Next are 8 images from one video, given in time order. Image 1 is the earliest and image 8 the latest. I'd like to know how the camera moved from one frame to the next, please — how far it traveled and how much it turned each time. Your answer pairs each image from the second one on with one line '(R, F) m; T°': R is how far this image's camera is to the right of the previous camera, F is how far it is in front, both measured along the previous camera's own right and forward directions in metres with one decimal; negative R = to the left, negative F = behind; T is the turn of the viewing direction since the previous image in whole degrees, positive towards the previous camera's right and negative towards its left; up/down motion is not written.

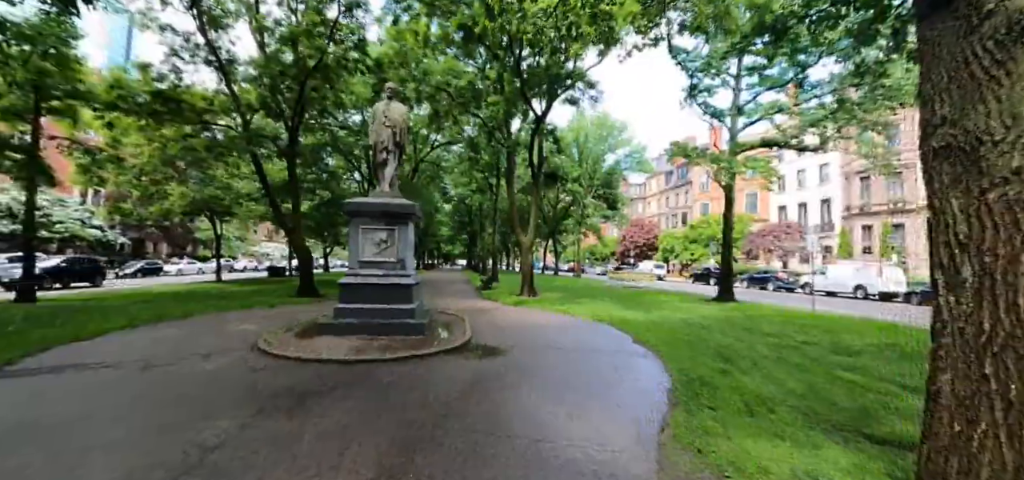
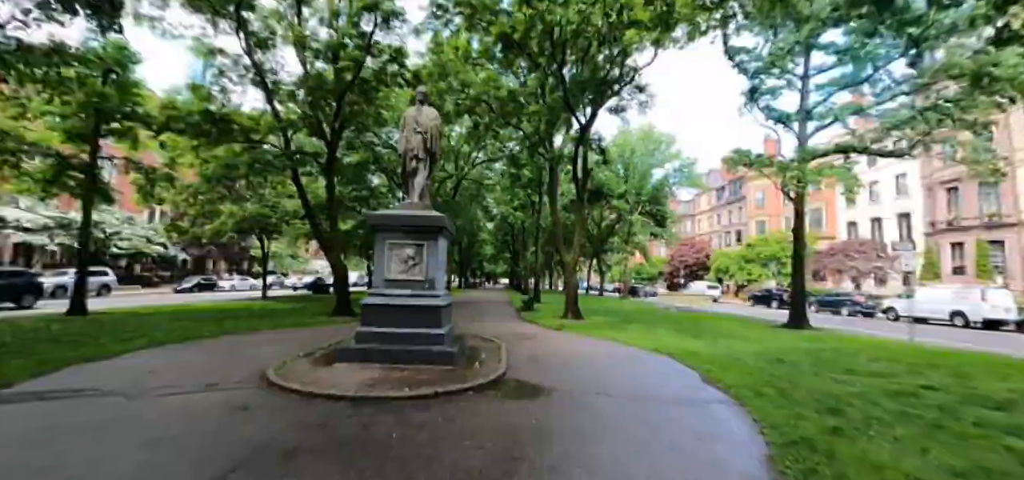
(0.0, +1.0) m; -6°
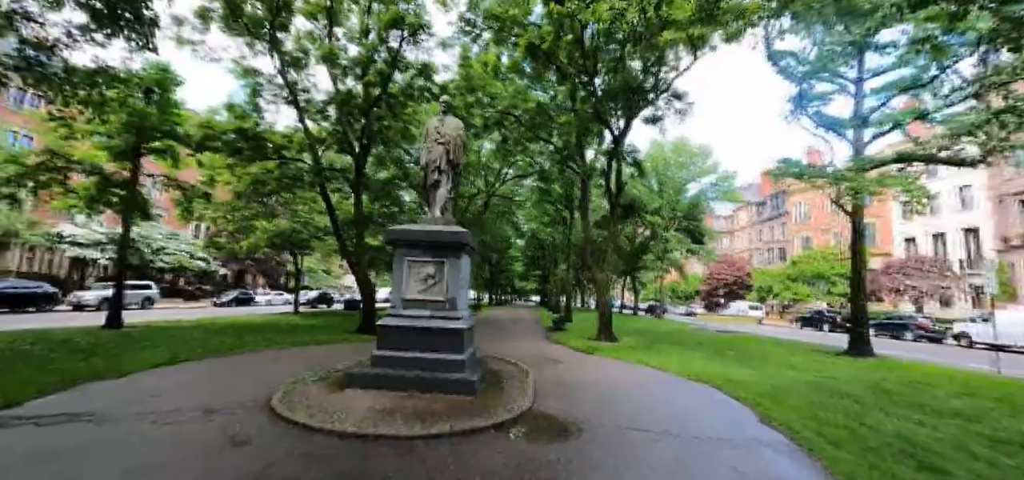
(0.0, +0.6) m; -4°
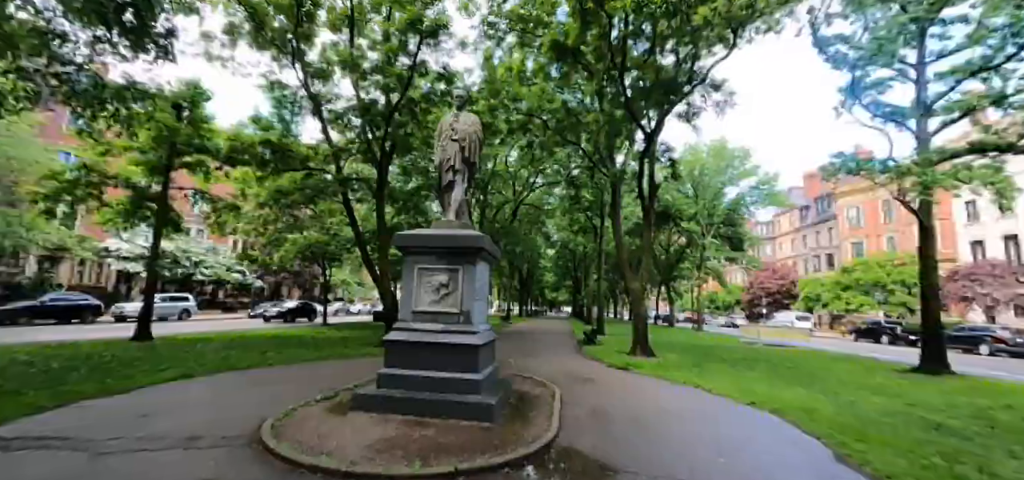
(+0.1, +0.7) m; -4°
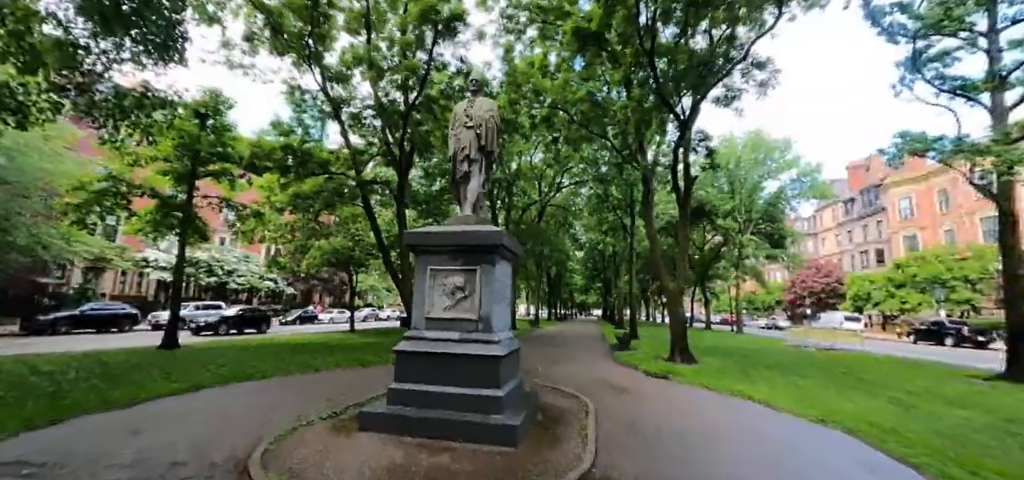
(0.0, +0.7) m; -4°
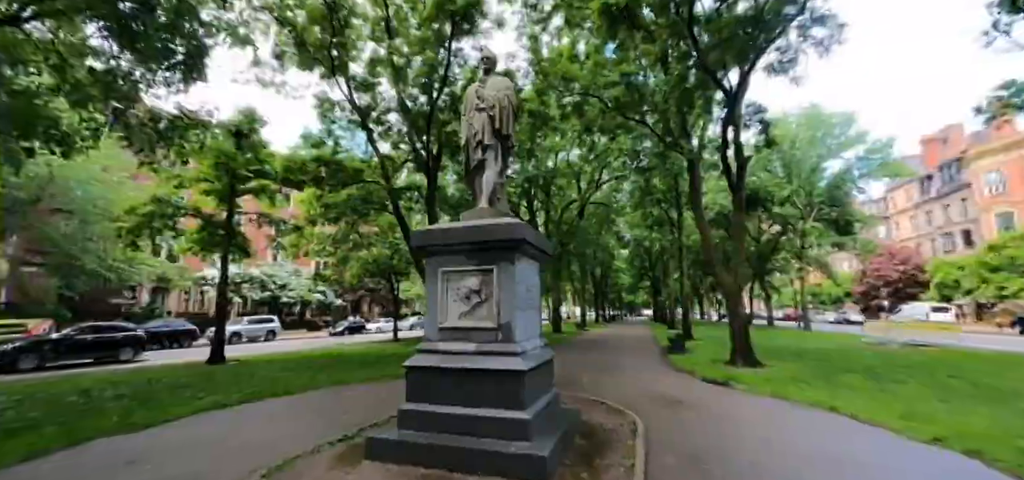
(+0.2, +0.7) m; -6°
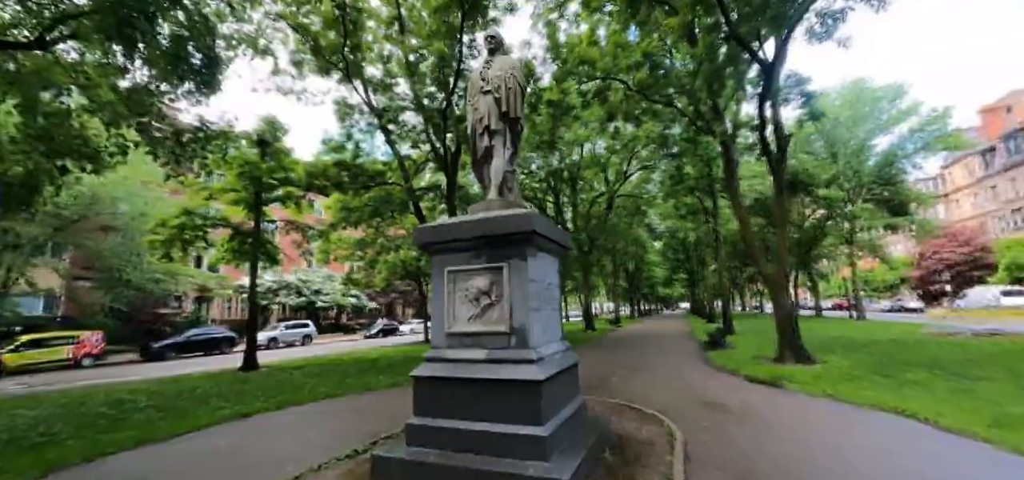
(+0.2, +0.5) m; -4°
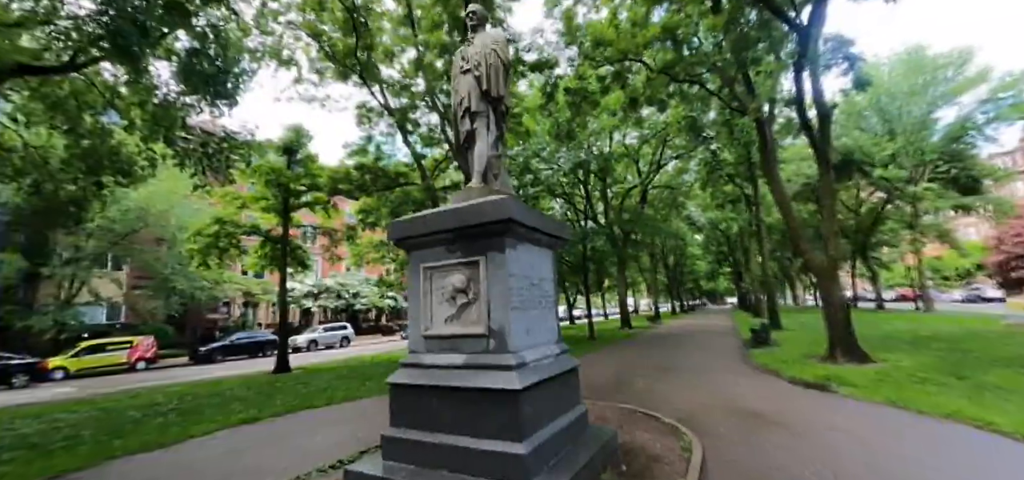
(+0.5, +0.4) m; -5°
